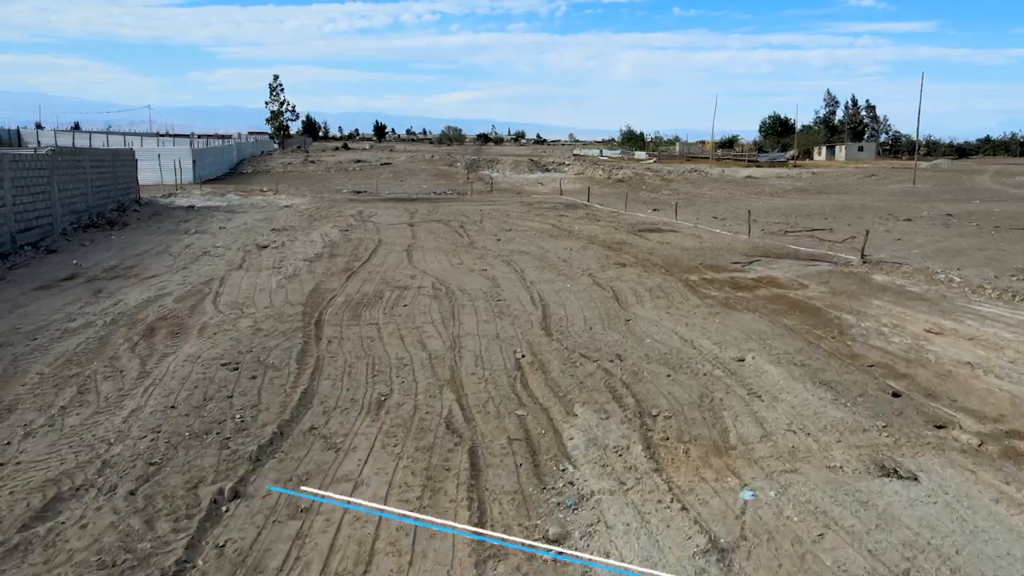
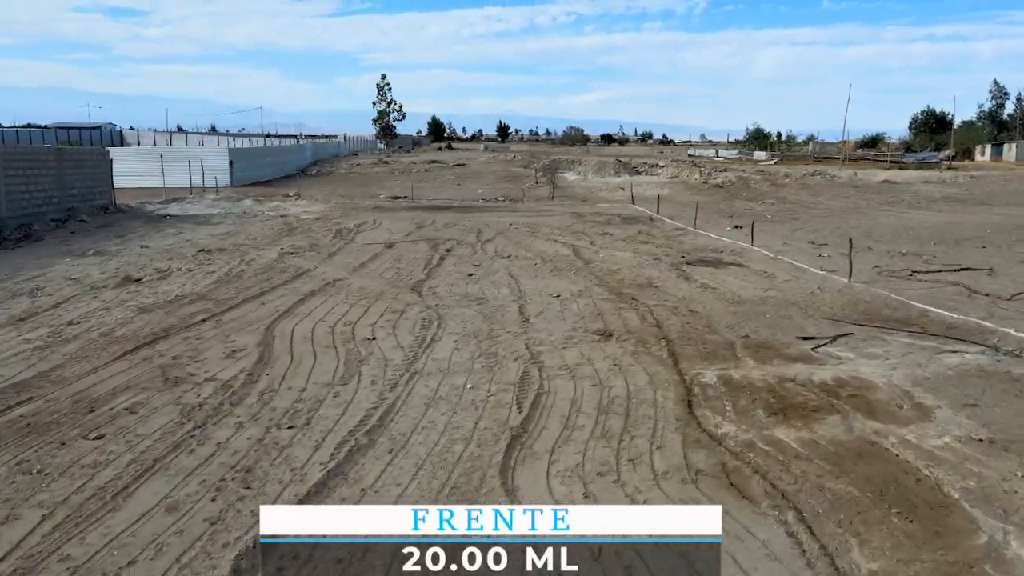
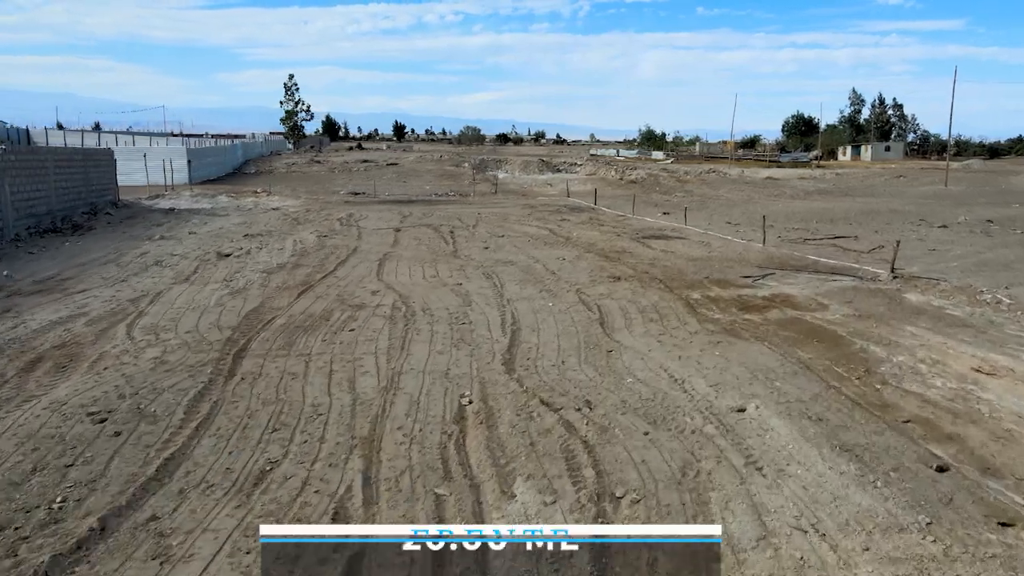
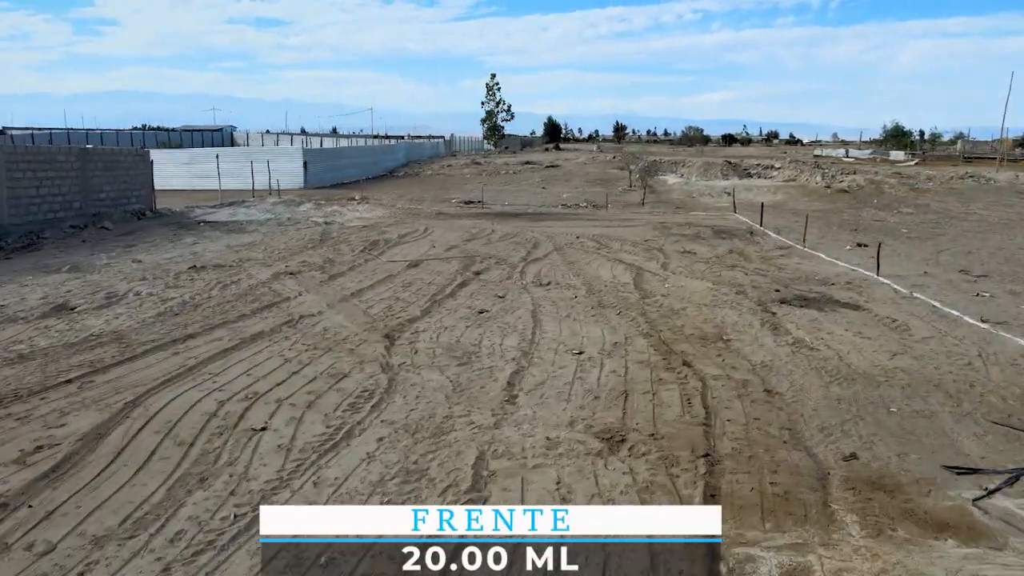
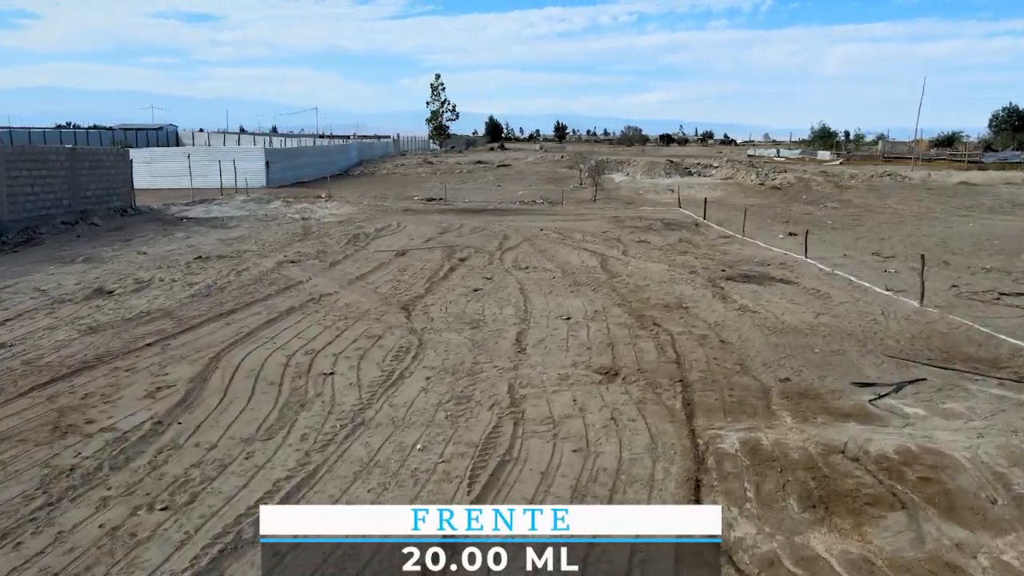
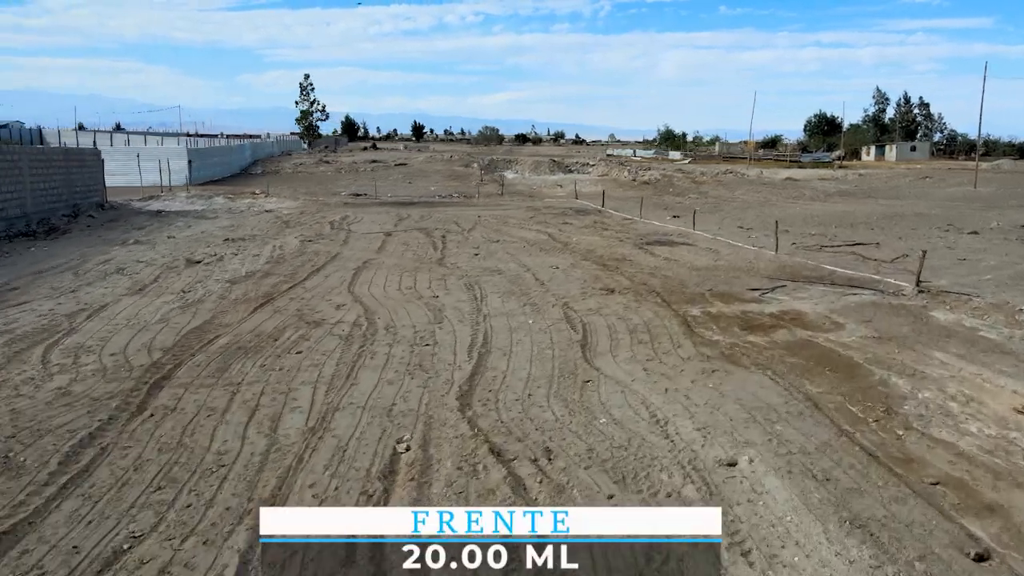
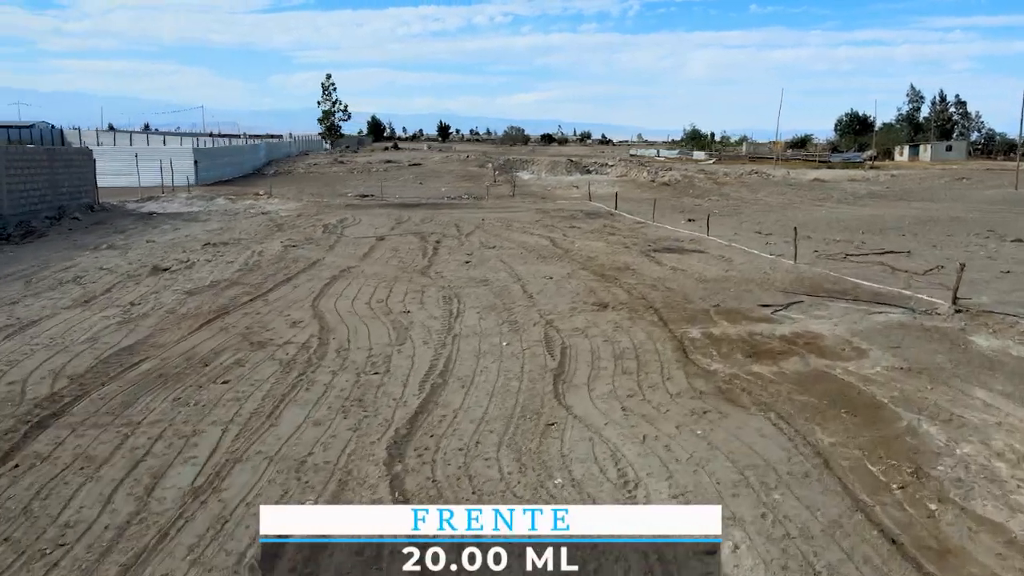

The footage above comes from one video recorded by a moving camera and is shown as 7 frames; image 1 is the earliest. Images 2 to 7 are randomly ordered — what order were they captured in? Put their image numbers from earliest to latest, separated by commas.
3, 6, 7, 2, 5, 4
